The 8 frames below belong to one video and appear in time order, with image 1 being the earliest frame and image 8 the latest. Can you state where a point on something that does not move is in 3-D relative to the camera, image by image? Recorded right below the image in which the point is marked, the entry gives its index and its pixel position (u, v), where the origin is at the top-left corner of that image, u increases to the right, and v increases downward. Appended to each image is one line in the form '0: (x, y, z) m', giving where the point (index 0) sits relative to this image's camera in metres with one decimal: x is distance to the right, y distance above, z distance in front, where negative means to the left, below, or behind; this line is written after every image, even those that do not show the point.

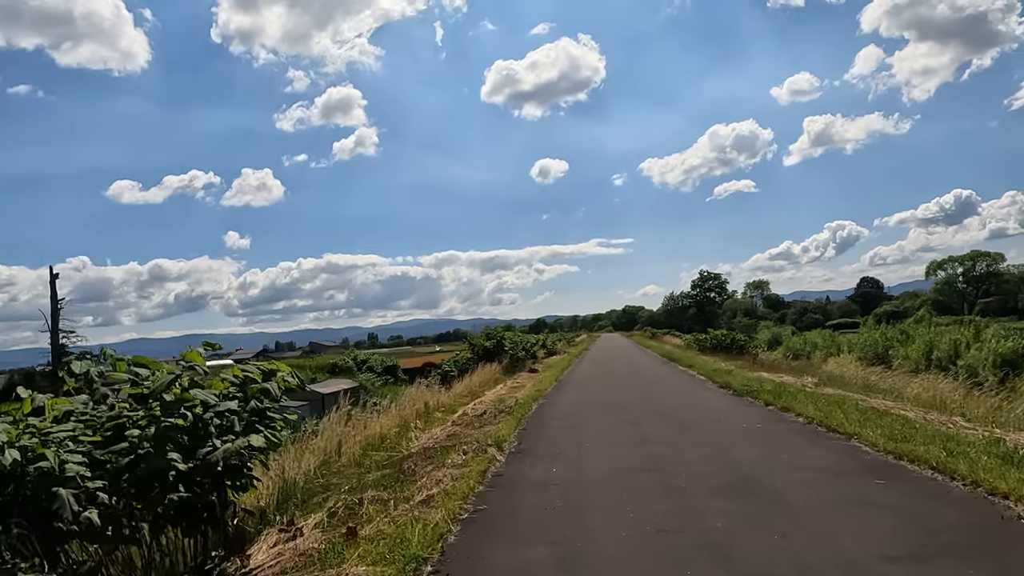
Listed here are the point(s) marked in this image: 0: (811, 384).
0: (+7.0, -2.3, +15.5) m
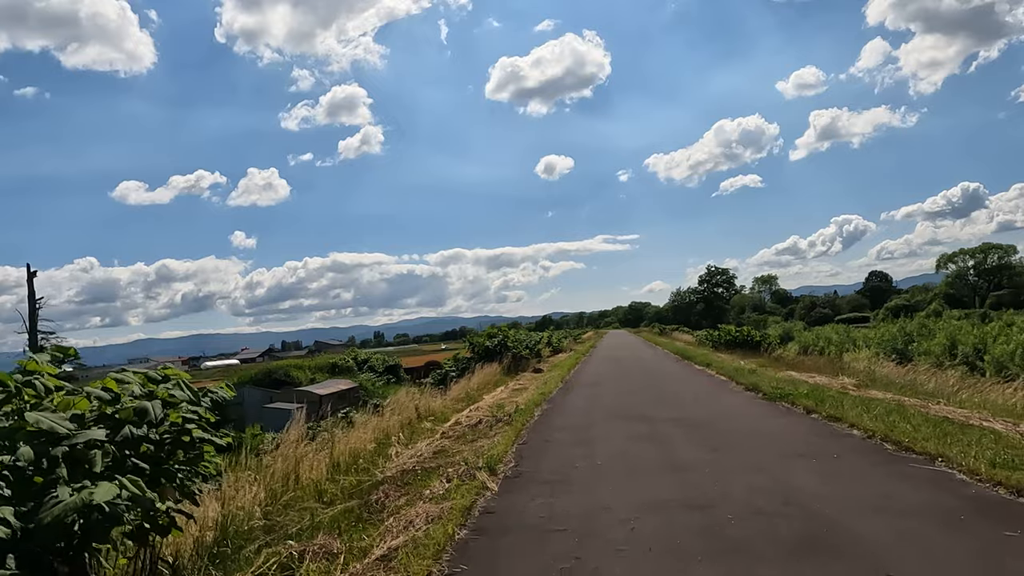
0: (+7.0, -2.0, +13.6) m
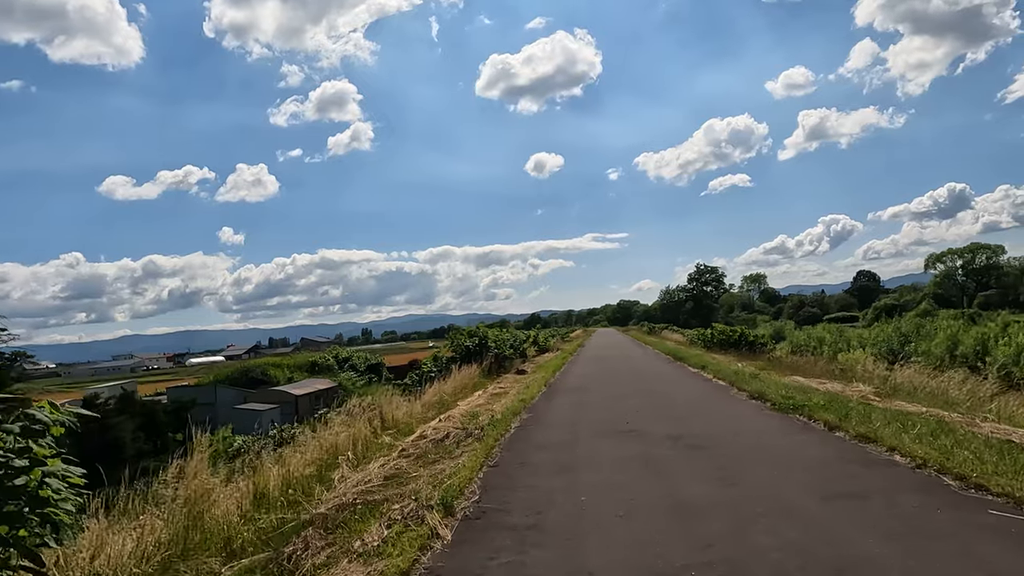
0: (+6.5, -2.0, +12.1) m
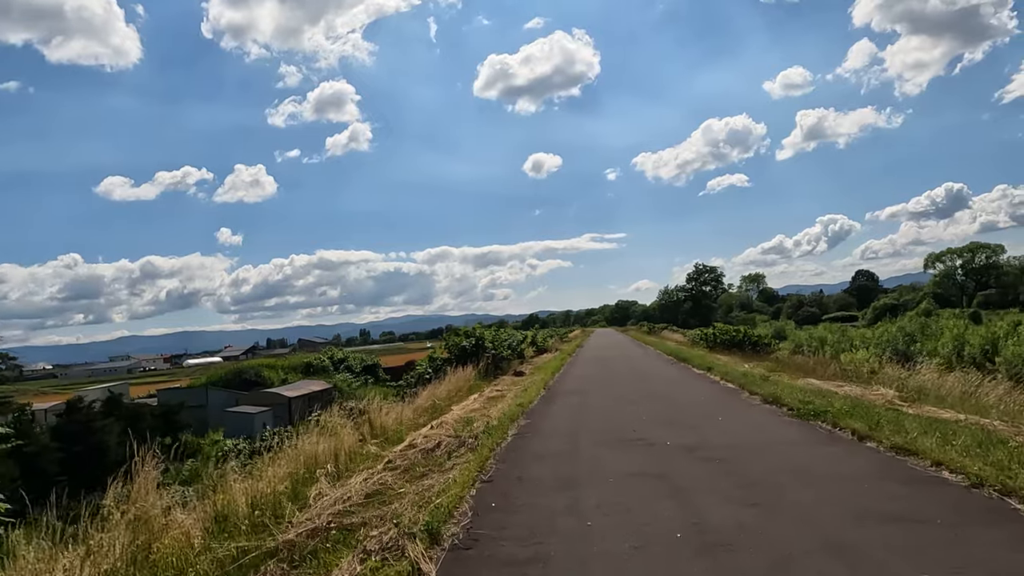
0: (+6.4, -1.9, +11.3) m
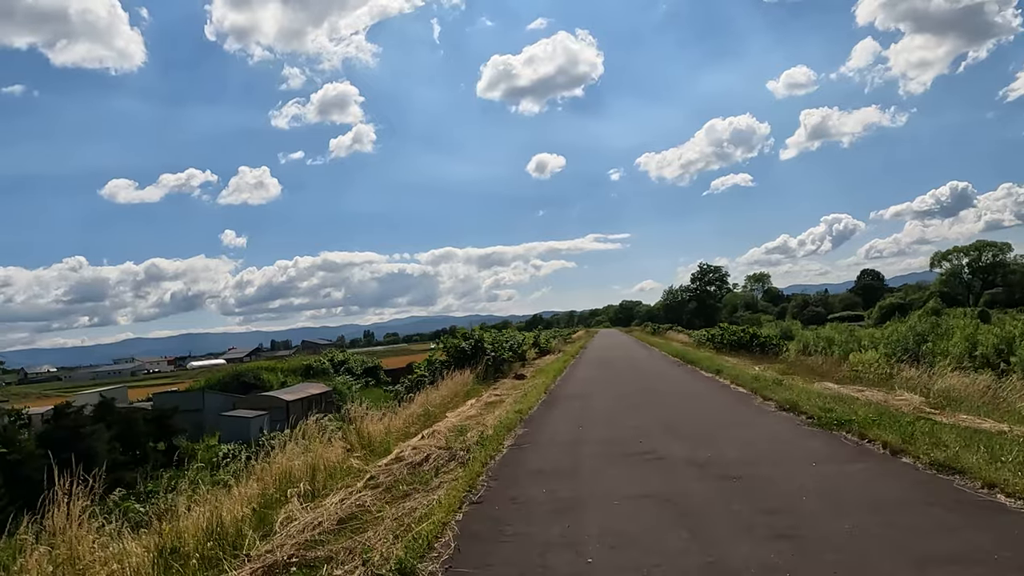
0: (+6.4, -1.9, +10.4) m
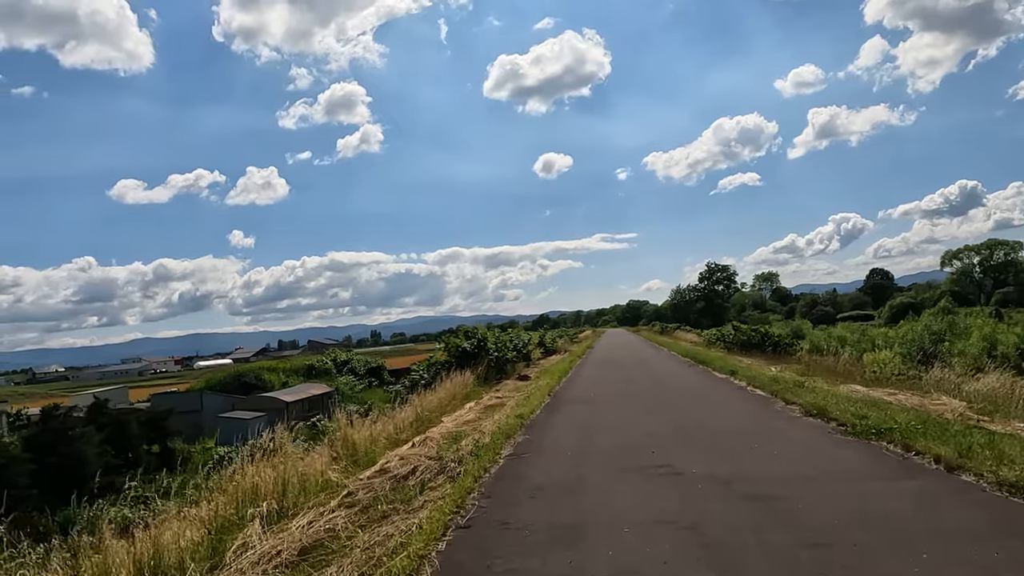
0: (+6.4, -1.8, +9.4) m
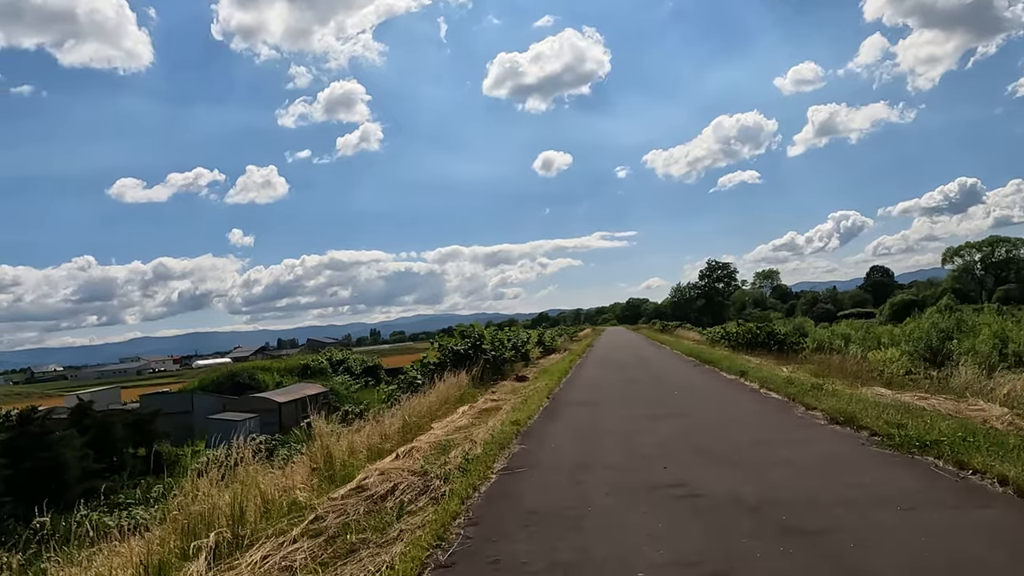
0: (+6.3, -1.7, +8.4) m
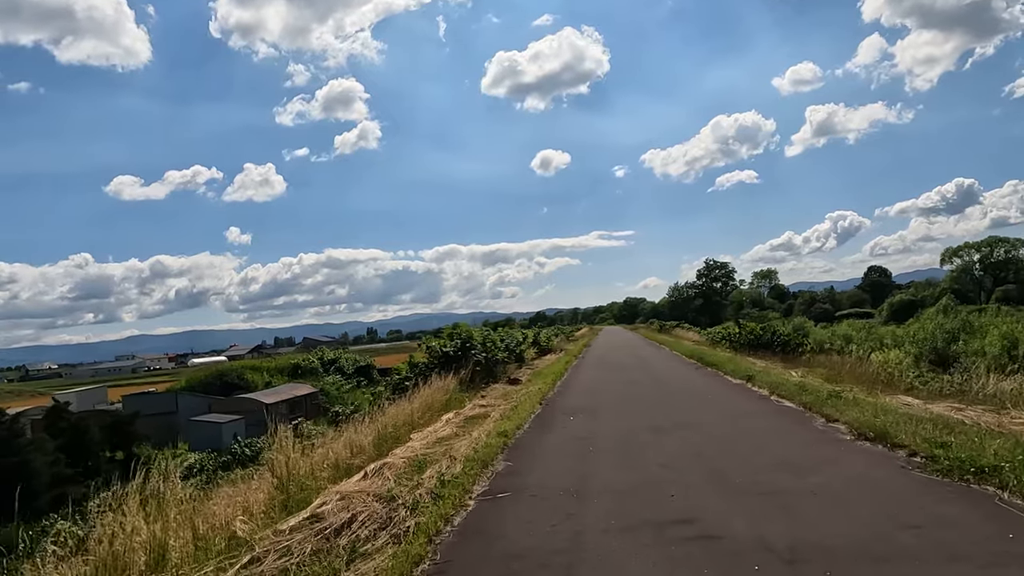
0: (+6.1, -1.7, +7.4) m
